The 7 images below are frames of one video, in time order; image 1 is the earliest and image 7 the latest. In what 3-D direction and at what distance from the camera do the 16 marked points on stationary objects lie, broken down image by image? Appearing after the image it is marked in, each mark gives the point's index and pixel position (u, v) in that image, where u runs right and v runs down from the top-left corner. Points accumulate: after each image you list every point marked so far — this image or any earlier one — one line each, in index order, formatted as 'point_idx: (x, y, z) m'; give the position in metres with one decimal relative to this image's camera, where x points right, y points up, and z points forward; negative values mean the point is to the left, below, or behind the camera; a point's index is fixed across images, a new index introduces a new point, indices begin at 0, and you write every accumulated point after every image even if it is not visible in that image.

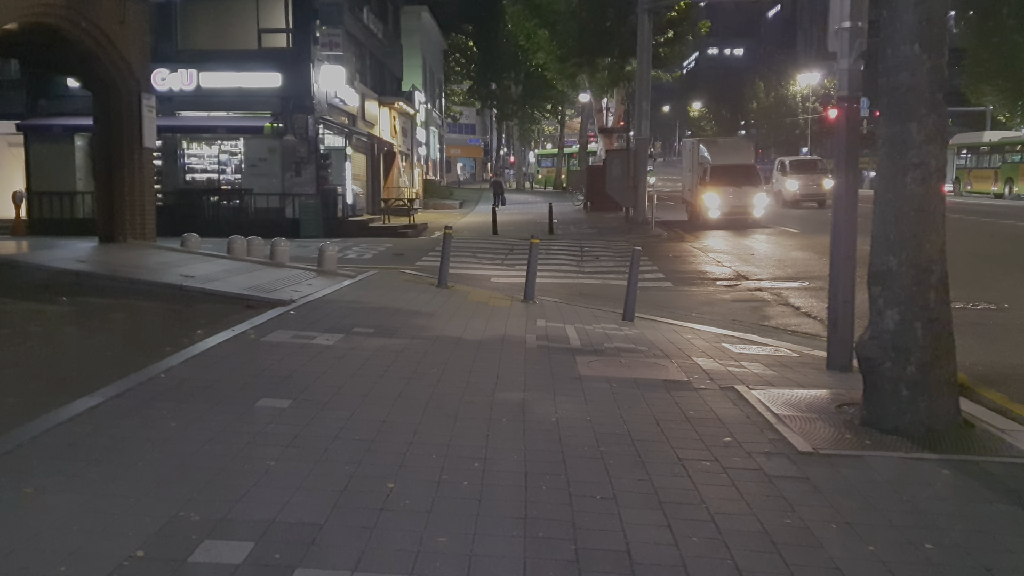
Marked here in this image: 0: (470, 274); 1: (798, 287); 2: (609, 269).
0: (-0.7, +0.3, +18.4) m
1: (+4.7, 0.0, +16.3) m
2: (+1.9, +0.3, +19.2) m
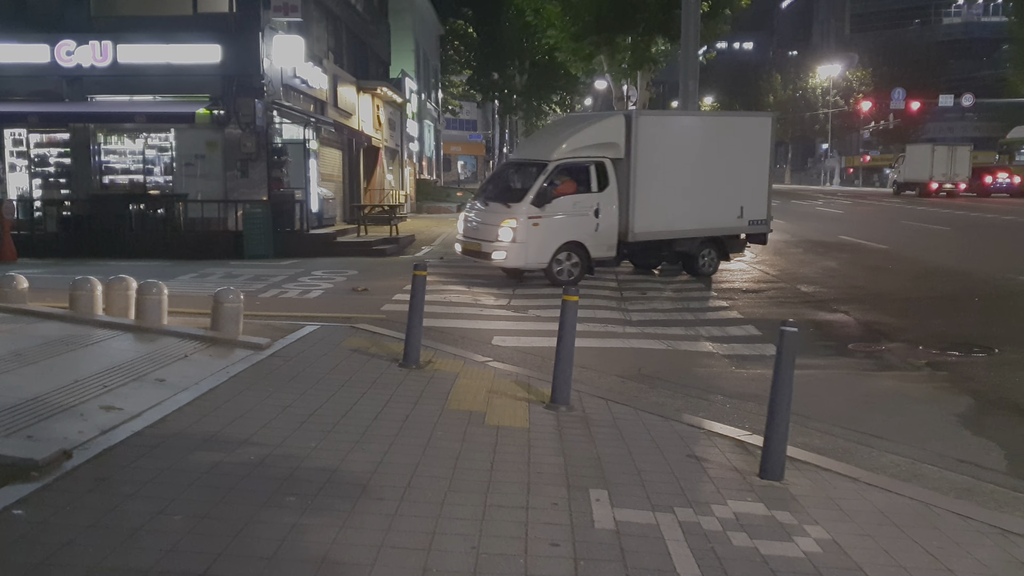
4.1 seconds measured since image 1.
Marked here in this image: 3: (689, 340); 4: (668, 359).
0: (-0.6, -0.5, +12.2) m
1: (+4.9, -0.7, +10.1) m
2: (+2.0, -0.4, +12.9) m
3: (+2.1, -0.6, +11.5) m
4: (+1.7, -0.8, +10.4) m
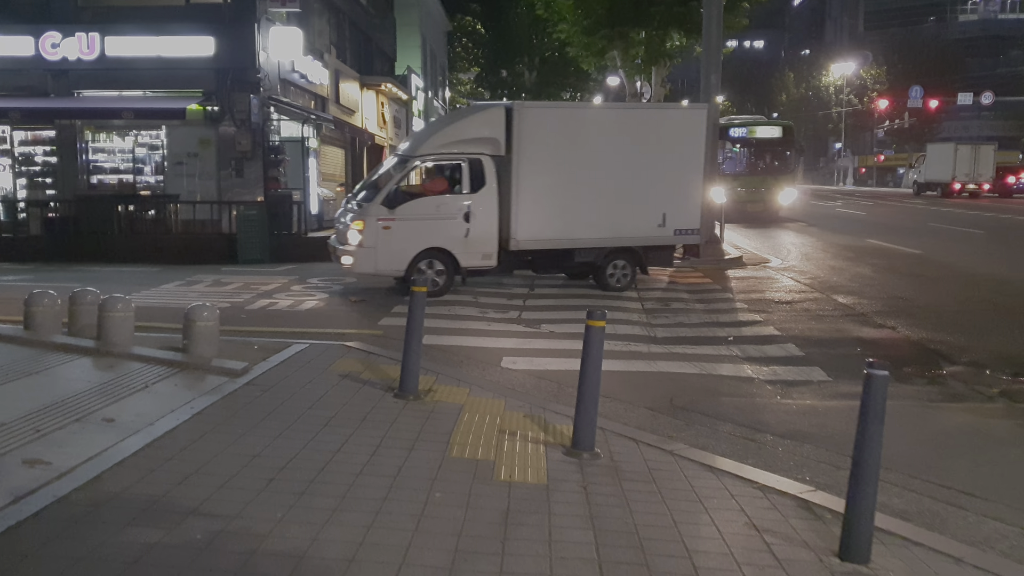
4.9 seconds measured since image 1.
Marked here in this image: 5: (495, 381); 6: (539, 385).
0: (-0.4, -0.6, +10.9) m
1: (+5.0, -0.9, +8.8) m
2: (+2.2, -0.6, +11.6) m
3: (+2.2, -0.8, +10.3) m
4: (+1.8, -0.9, +9.1) m
5: (-0.2, -0.9, +9.2) m
6: (+0.3, -0.9, +9.1) m
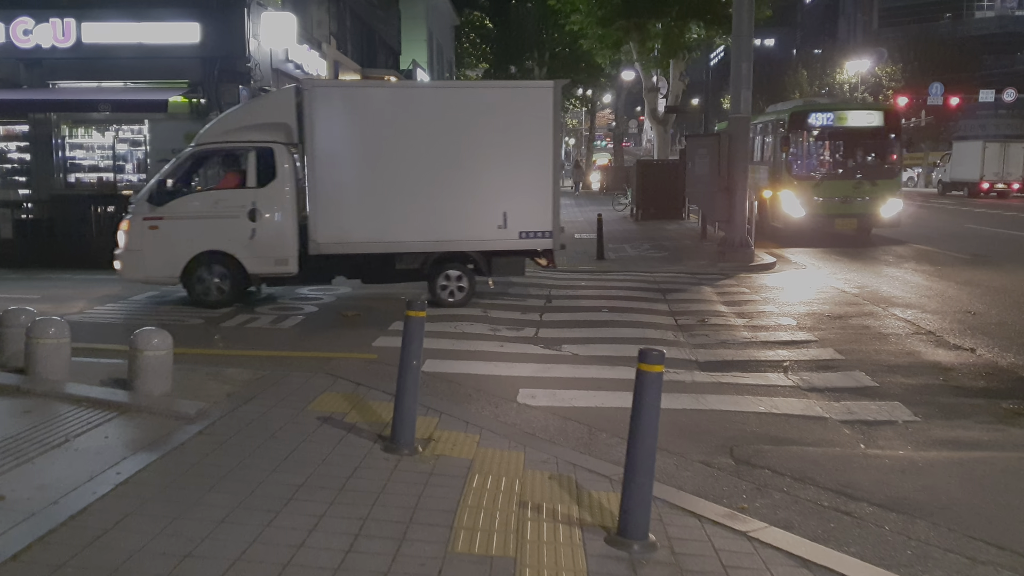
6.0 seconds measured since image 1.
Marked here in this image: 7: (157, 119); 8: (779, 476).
0: (-0.3, -0.8, +9.2) m
1: (+5.1, -1.1, +7.0) m
2: (+2.3, -0.7, +9.9) m
3: (+2.4, -0.9, +8.5) m
4: (+1.9, -1.1, +7.4) m
5: (0.0, -1.0, +7.5) m
6: (+0.4, -1.1, +7.4) m
7: (-7.0, +3.4, +19.6) m
8: (+1.7, -1.2, +6.4) m
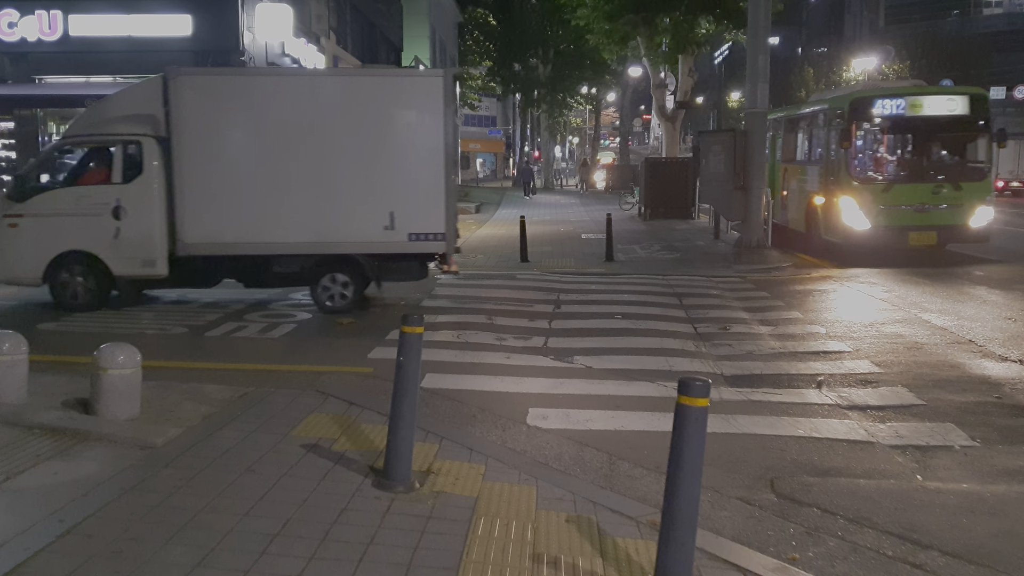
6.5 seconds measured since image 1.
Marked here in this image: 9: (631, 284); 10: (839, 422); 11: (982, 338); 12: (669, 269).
0: (-0.2, -0.8, +8.4) m
1: (+5.2, -1.1, +6.2) m
2: (+2.4, -0.8, +9.1) m
3: (+2.5, -1.0, +7.7) m
4: (+2.0, -1.1, +6.5) m
5: (+0.1, -1.1, +6.7) m
6: (+0.5, -1.1, +6.6) m
7: (-6.9, +3.3, +18.8) m
8: (+1.8, -1.3, +5.6) m
9: (+1.9, +0.1, +15.6) m
10: (+2.5, -1.0, +7.5) m
11: (+5.0, -0.5, +10.6) m
12: (+2.8, +0.3, +17.7) m
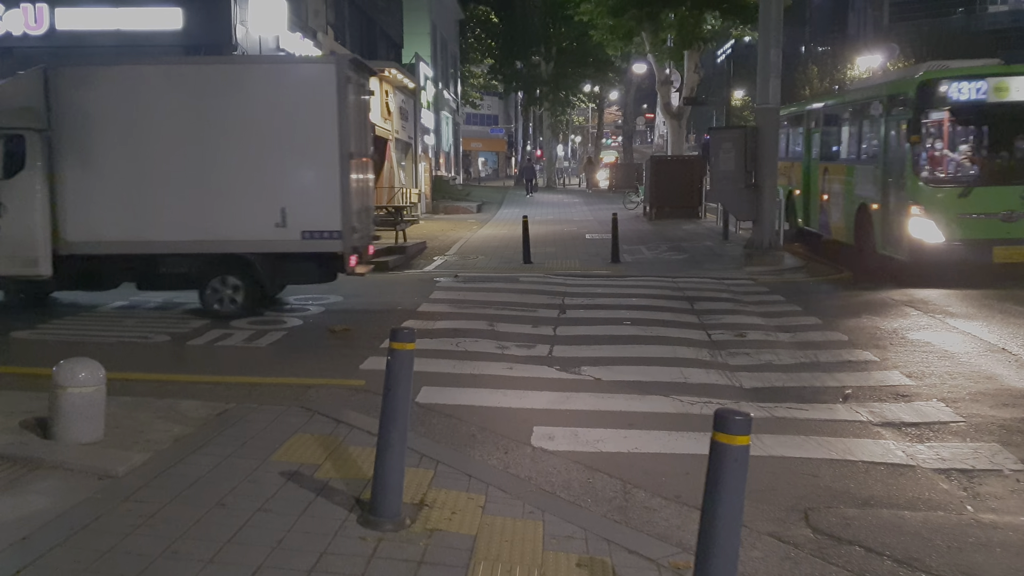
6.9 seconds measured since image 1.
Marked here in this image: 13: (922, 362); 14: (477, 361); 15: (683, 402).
0: (-0.2, -0.9, +7.7) m
1: (+5.2, -1.2, +5.5) m
2: (+2.4, -0.8, +8.4) m
3: (+2.5, -1.0, +7.0) m
4: (+2.0, -1.2, +5.9) m
5: (+0.1, -1.2, +6.0) m
6: (+0.5, -1.2, +6.0) m
7: (-6.9, +3.2, +18.1) m
8: (+1.8, -1.3, +4.9) m
9: (+1.9, 0.0, +15.0) m
10: (+2.5, -1.1, +6.8) m
11: (+5.1, -0.6, +9.9) m
12: (+2.9, +0.3, +17.1) m
13: (+3.9, -0.7, +9.4) m
14: (-0.3, -0.7, +9.2) m
15: (+1.4, -0.9, +7.8) m
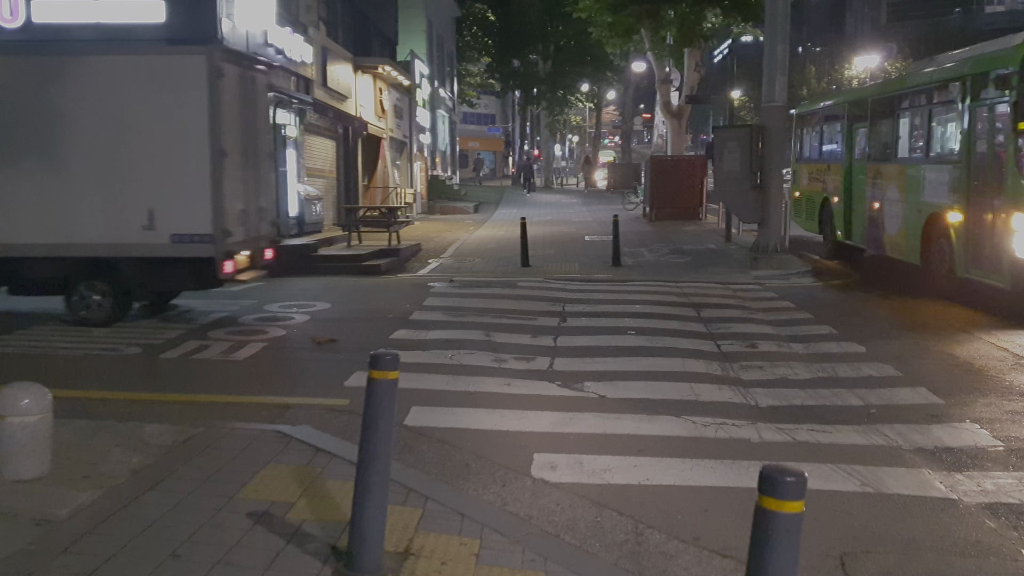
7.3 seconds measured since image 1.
0: (-0.2, -1.0, +7.1) m
1: (+5.2, -1.3, +4.9) m
2: (+2.4, -0.9, +7.7) m
3: (+2.5, -1.1, +6.4) m
4: (+2.0, -1.3, +5.2) m
5: (+0.1, -1.2, +5.4) m
6: (+0.5, -1.3, +5.3) m
7: (-6.9, +3.2, +17.5) m
8: (+1.8, -1.4, +4.3) m
9: (+1.9, -0.1, +14.3) m
10: (+2.5, -1.2, +6.2) m
11: (+5.0, -0.7, +9.3) m
12: (+2.8, +0.2, +16.4) m
13: (+3.9, -0.8, +8.7) m
14: (-0.3, -0.8, +8.6) m
15: (+1.3, -1.0, +7.2) m
